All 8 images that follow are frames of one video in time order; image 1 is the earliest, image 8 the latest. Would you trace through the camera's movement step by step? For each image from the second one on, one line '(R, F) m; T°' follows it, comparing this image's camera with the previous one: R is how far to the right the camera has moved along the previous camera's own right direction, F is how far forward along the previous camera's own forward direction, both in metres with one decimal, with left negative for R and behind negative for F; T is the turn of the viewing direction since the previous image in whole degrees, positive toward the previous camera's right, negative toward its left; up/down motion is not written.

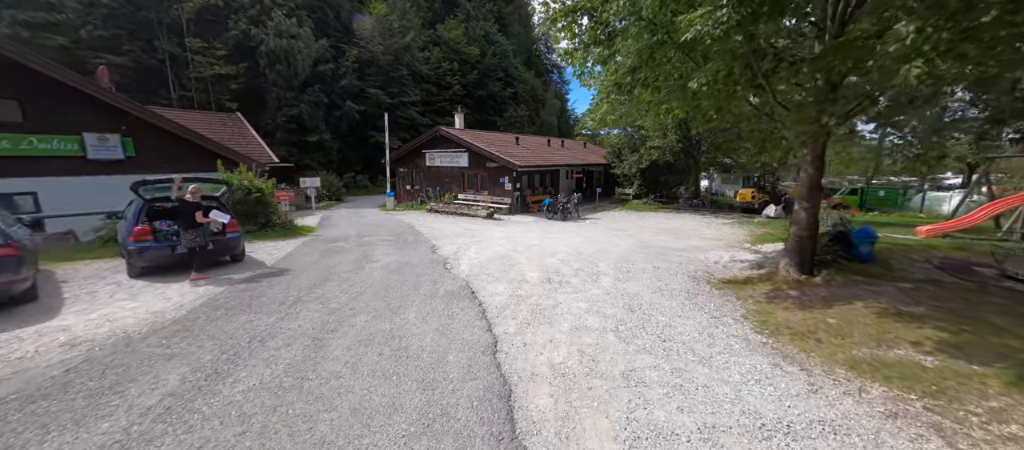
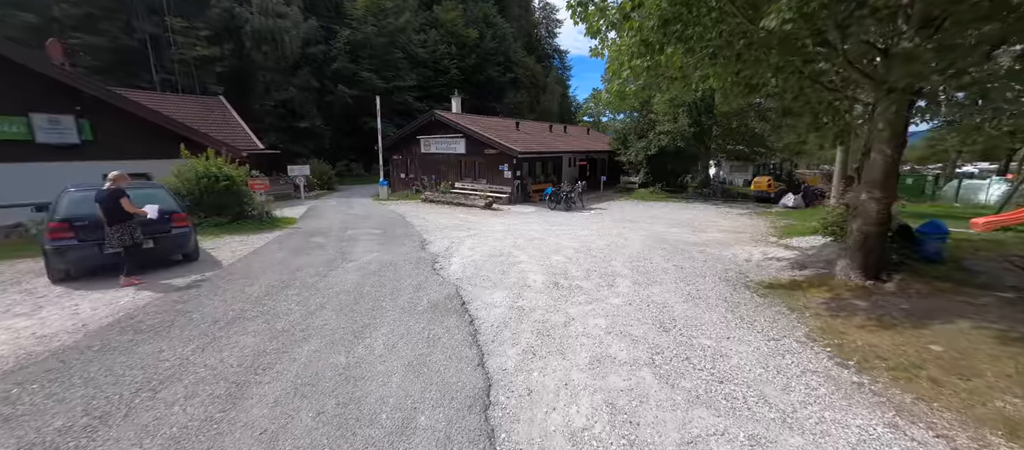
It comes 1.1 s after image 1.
(0.0, +1.2) m; 0°
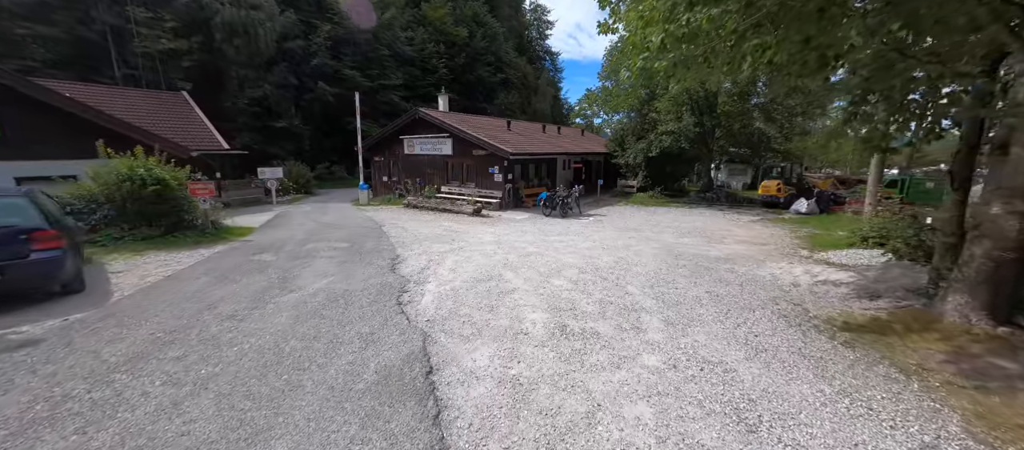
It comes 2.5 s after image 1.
(0.0, +1.6) m; +1°
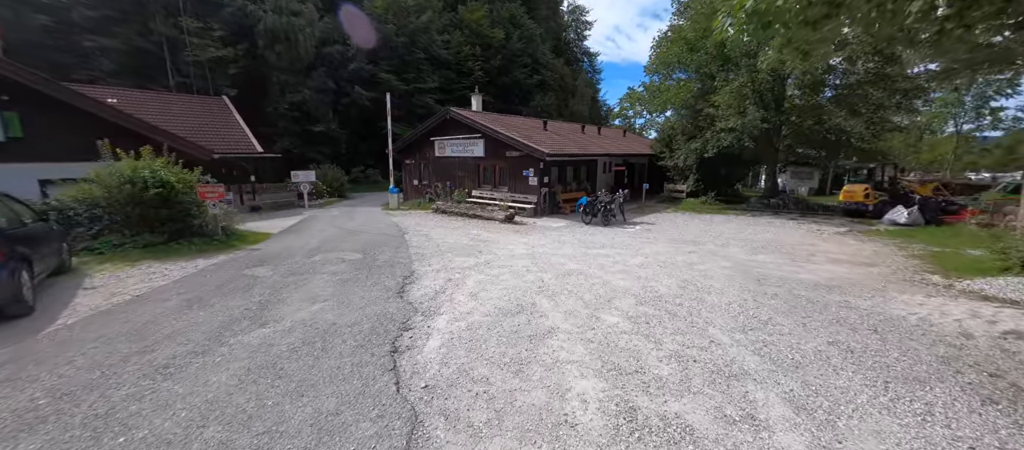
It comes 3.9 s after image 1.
(0.0, +1.4) m; -6°
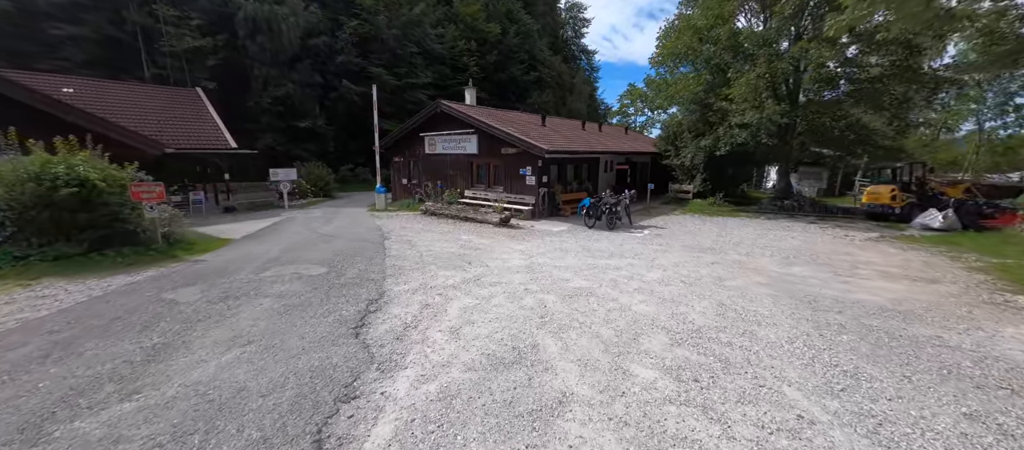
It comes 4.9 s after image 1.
(0.0, +1.3) m; +1°
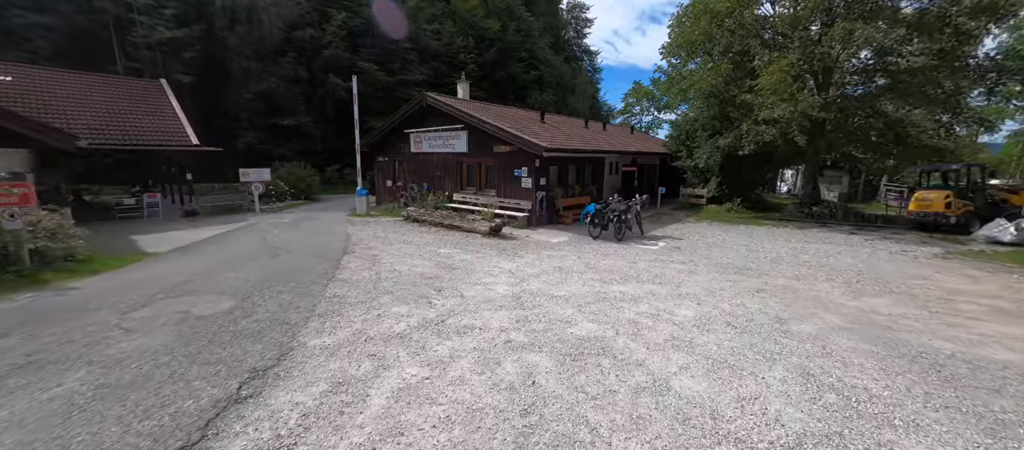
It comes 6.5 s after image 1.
(+0.3, +1.8) m; 0°
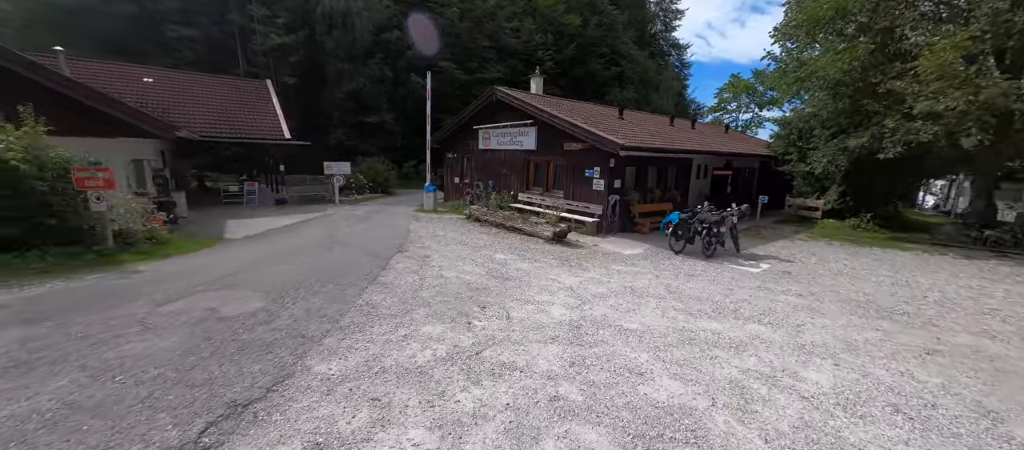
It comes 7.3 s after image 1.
(+0.1, +1.0) m; -11°
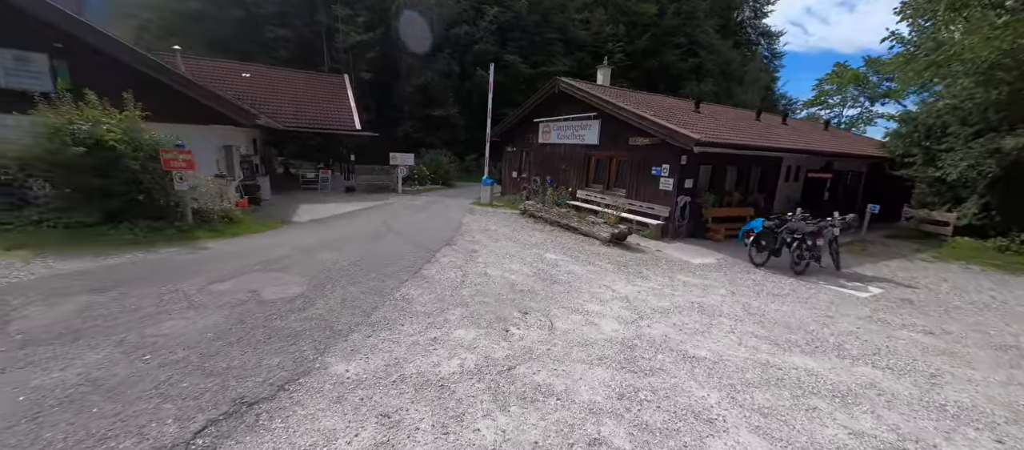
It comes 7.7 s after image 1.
(+0.1, +0.5) m; -9°
